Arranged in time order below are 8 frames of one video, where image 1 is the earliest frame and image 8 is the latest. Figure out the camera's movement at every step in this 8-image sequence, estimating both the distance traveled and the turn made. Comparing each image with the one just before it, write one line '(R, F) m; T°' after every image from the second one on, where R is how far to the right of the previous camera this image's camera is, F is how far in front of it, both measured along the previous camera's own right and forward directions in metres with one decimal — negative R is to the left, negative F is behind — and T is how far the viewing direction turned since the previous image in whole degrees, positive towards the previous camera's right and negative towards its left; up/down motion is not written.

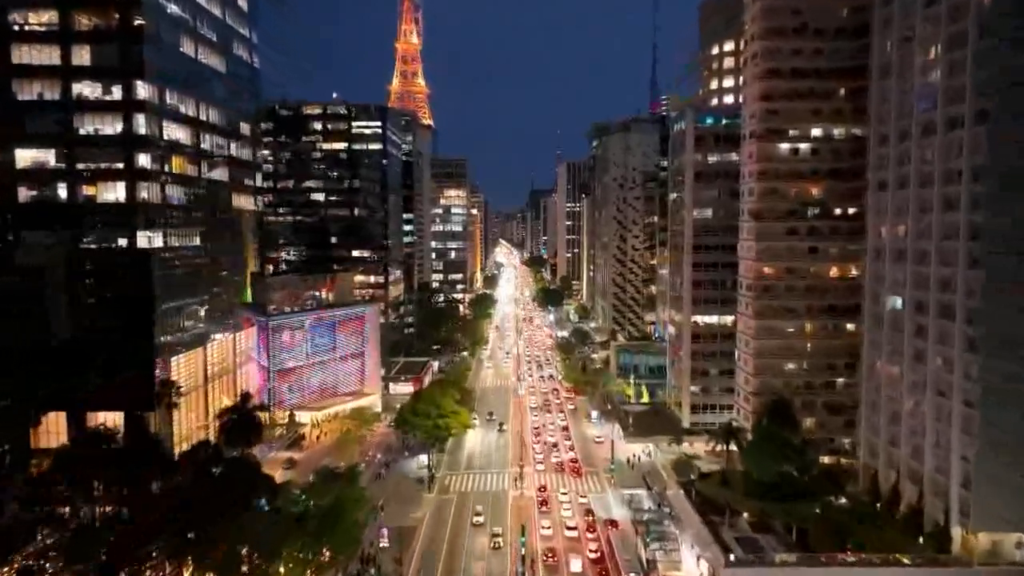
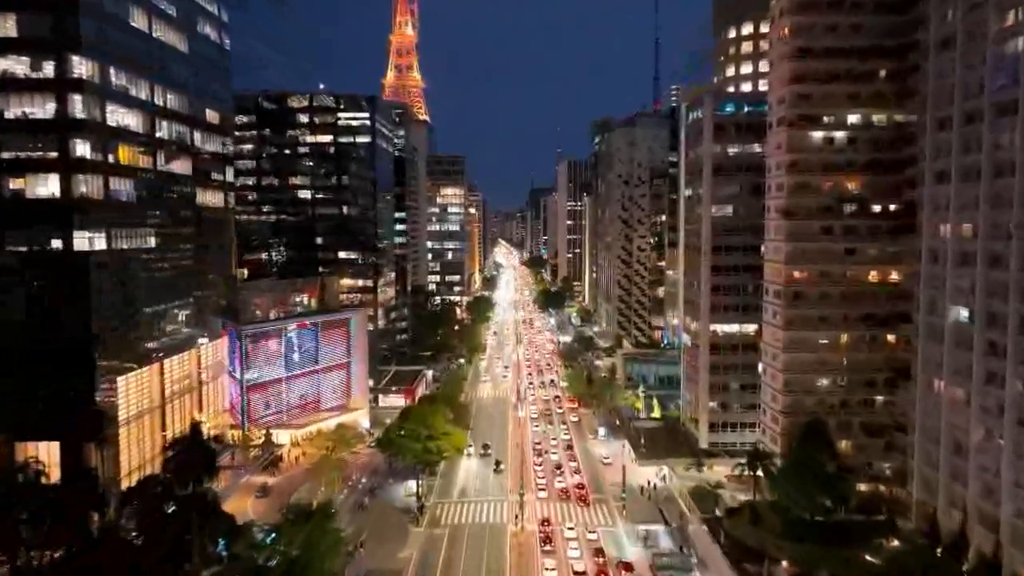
(0.0, +7.2) m; 0°
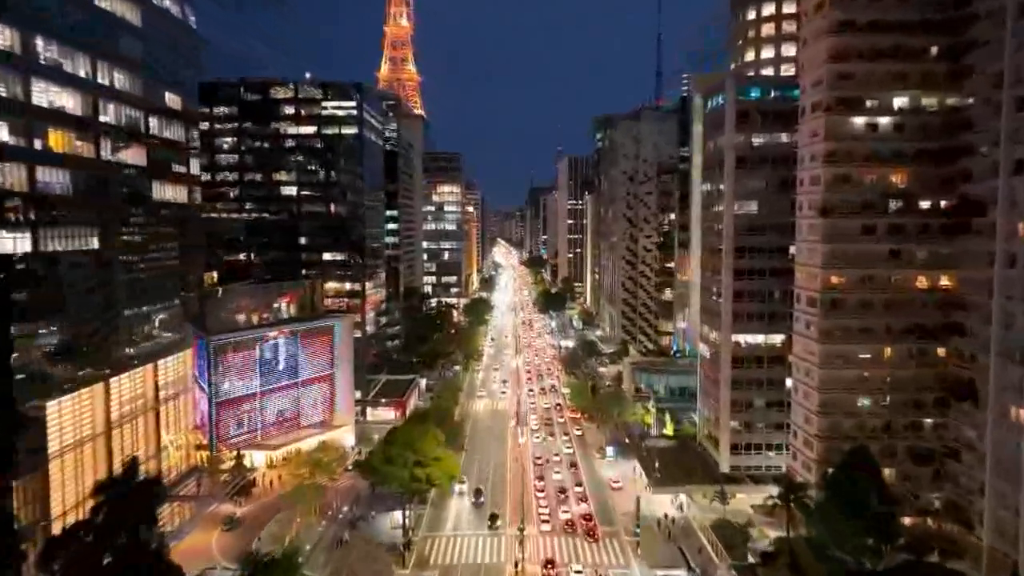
(0.0, +7.0) m; 0°
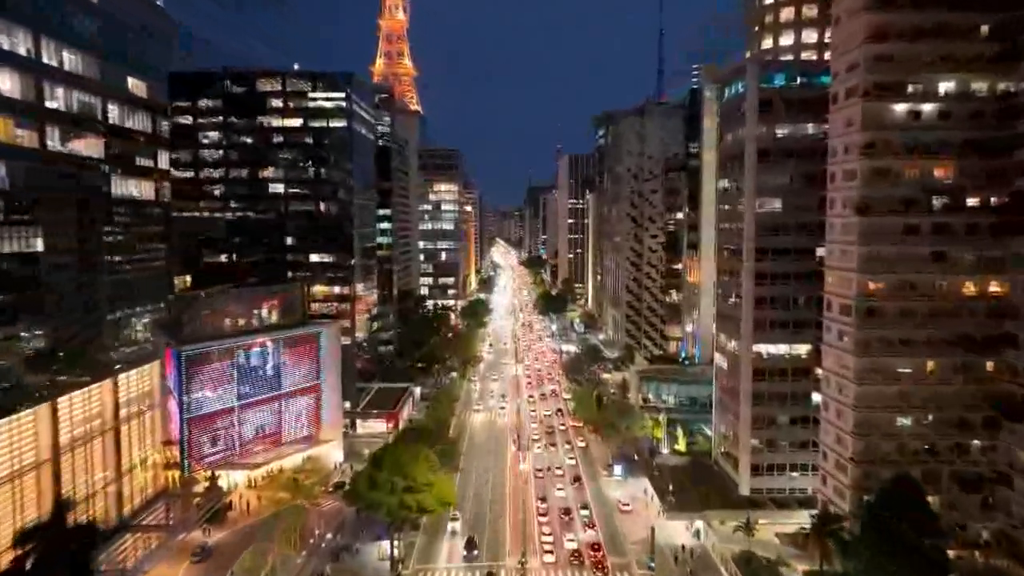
(-0.1, +5.3) m; 0°
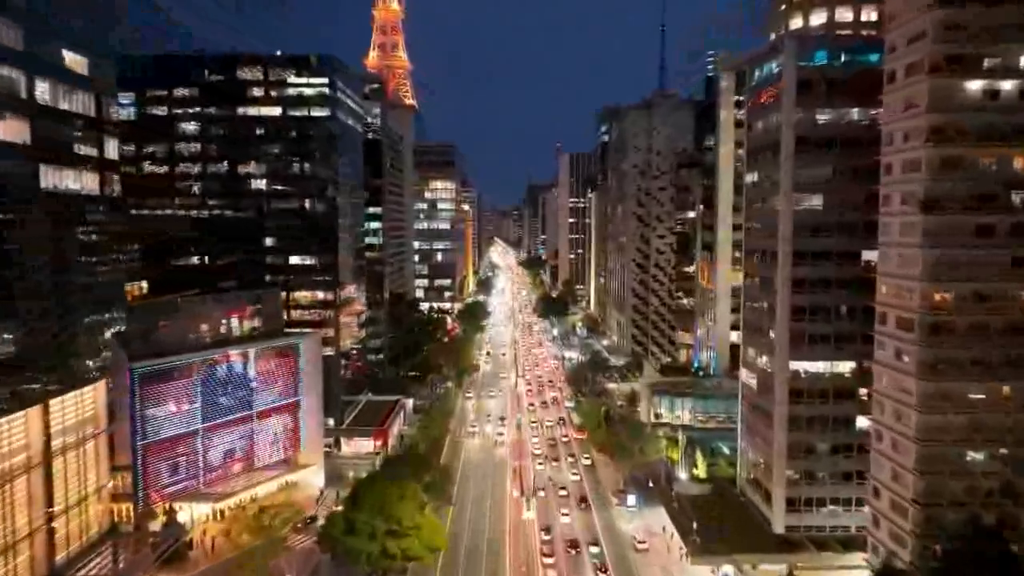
(-0.1, +7.0) m; 0°
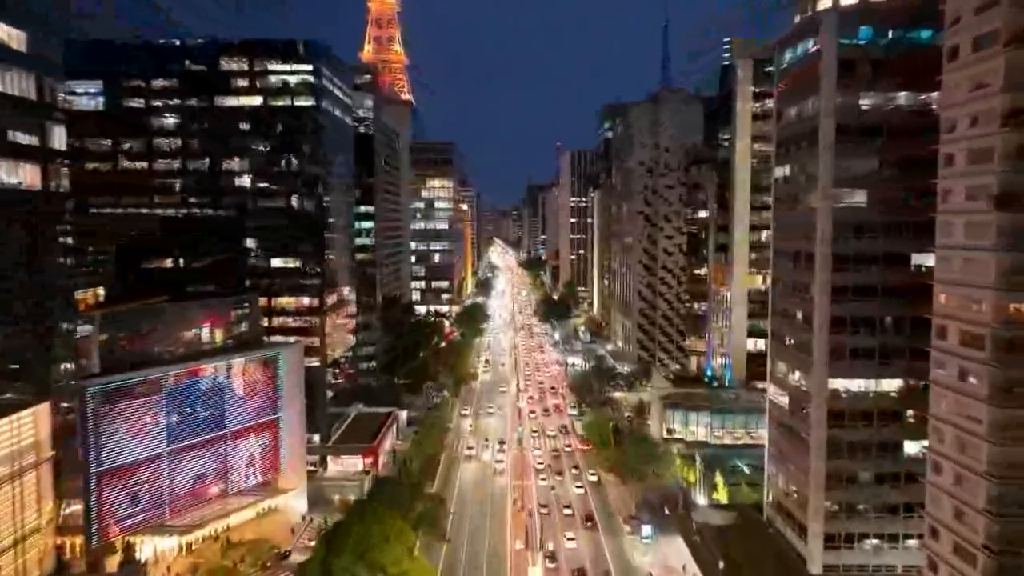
(-0.1, +5.6) m; 0°
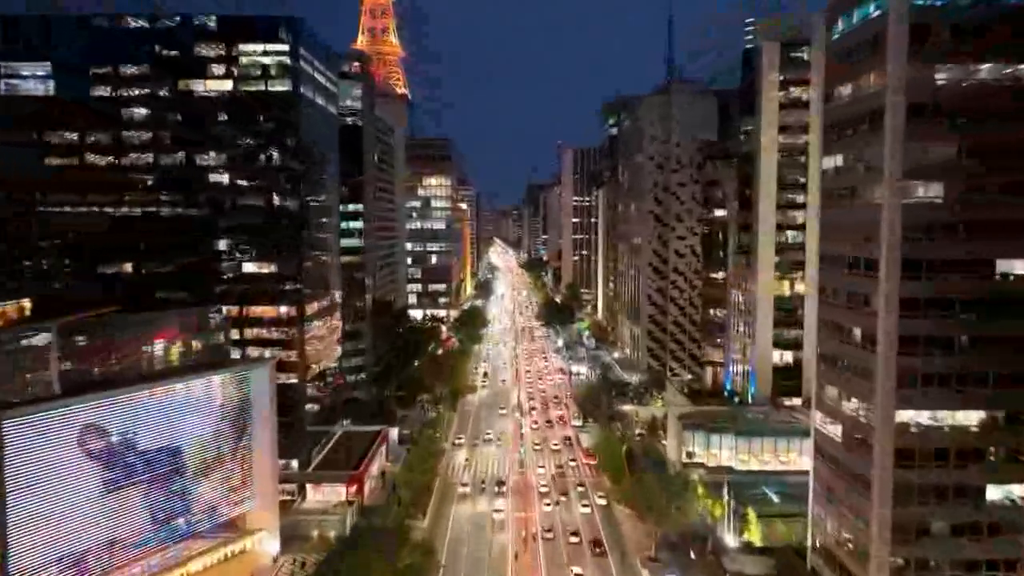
(-0.1, +7.2) m; 0°
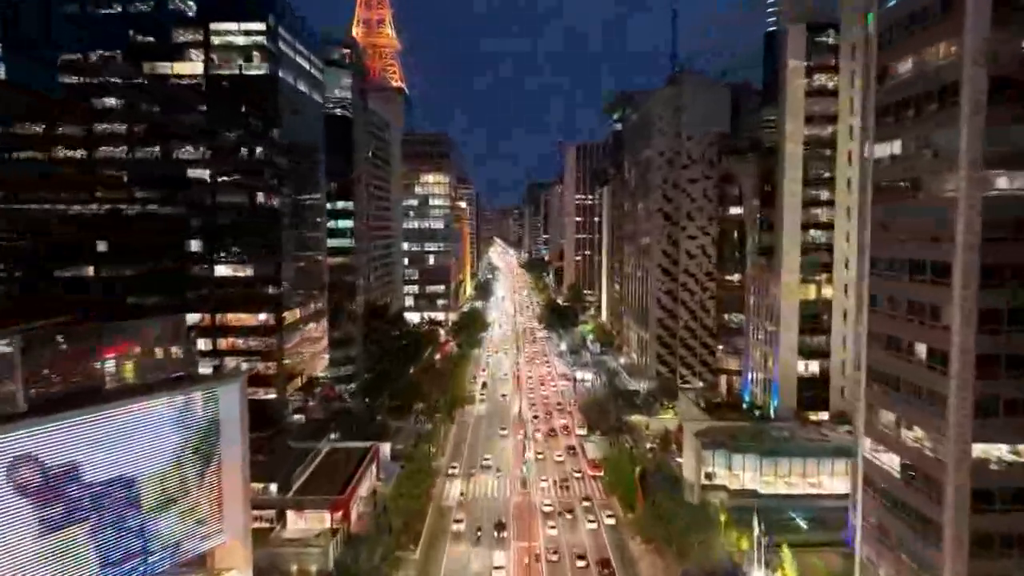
(-0.1, +5.7) m; 0°
